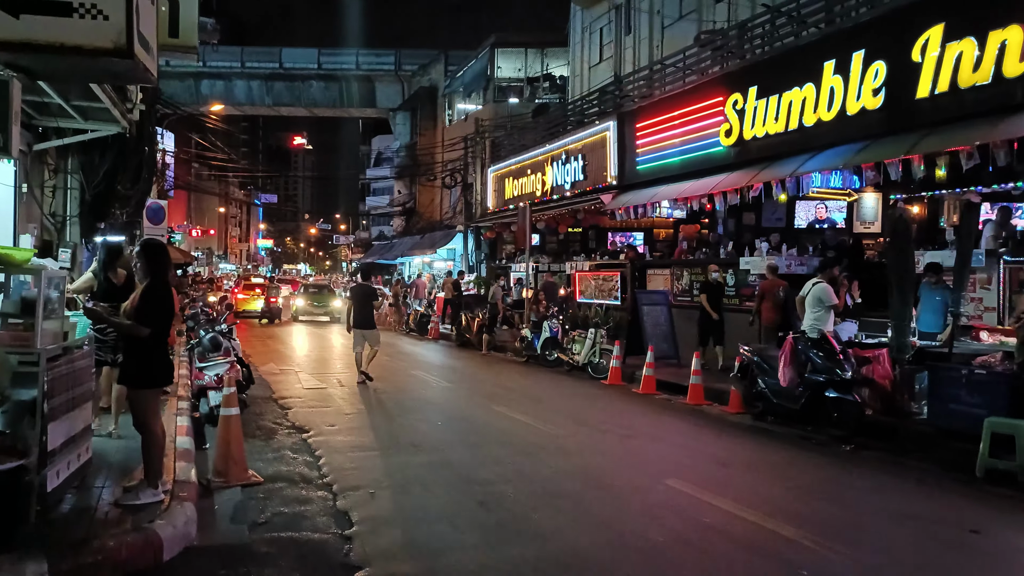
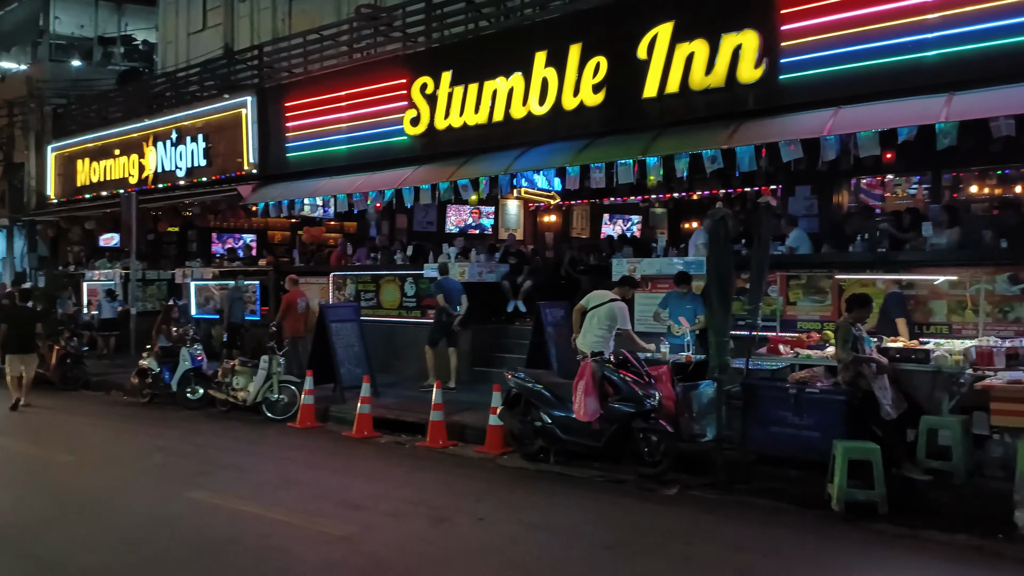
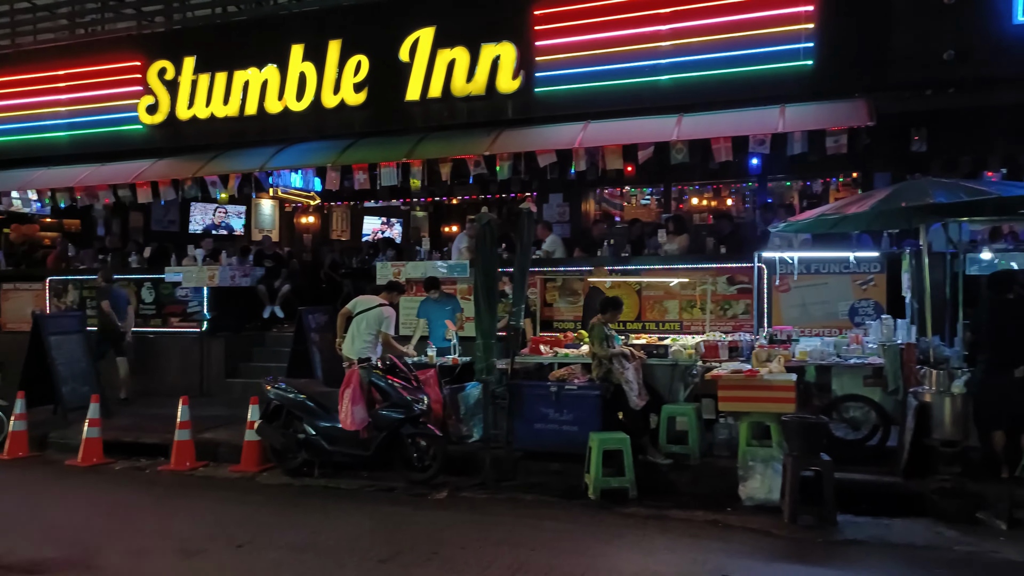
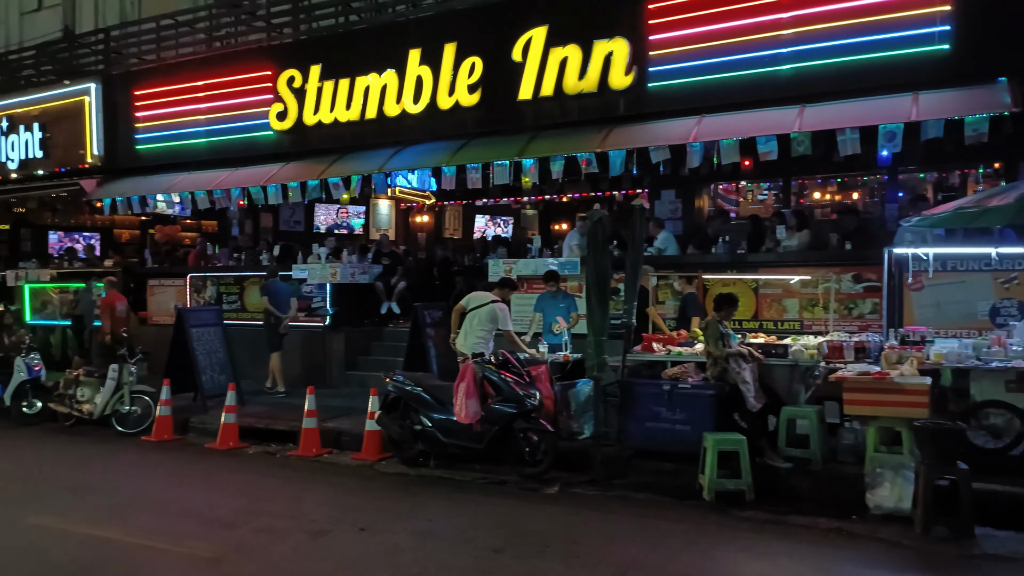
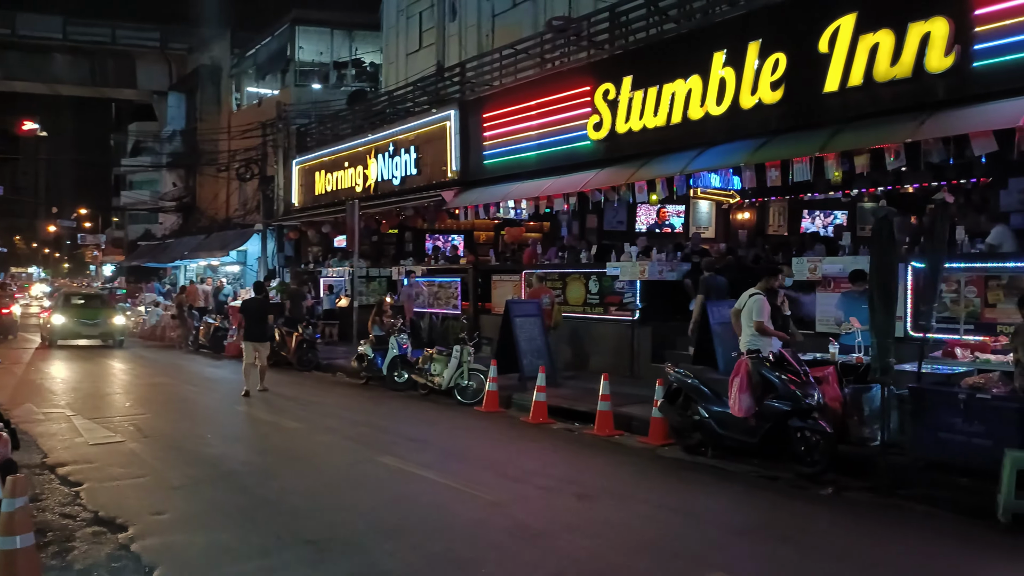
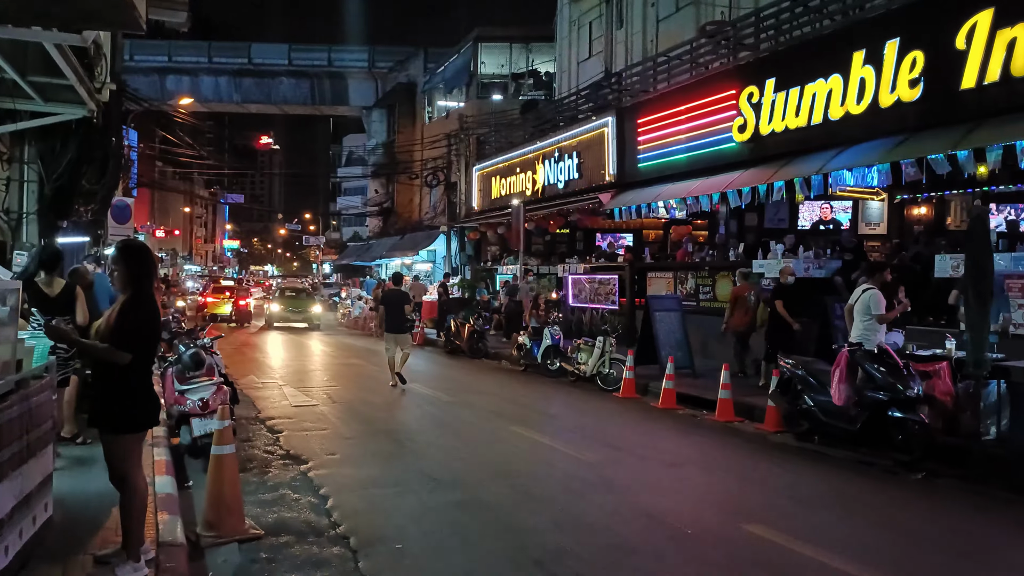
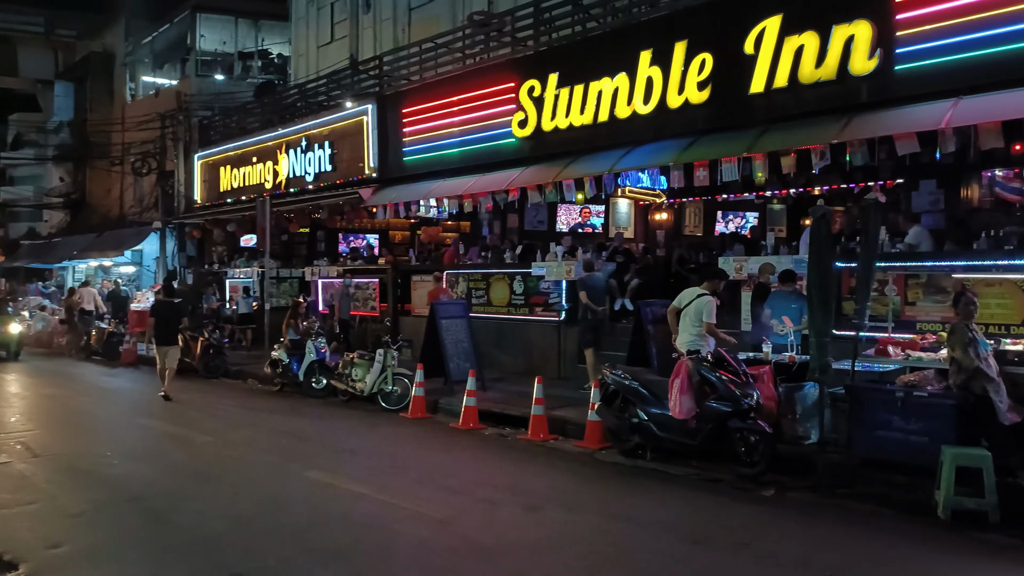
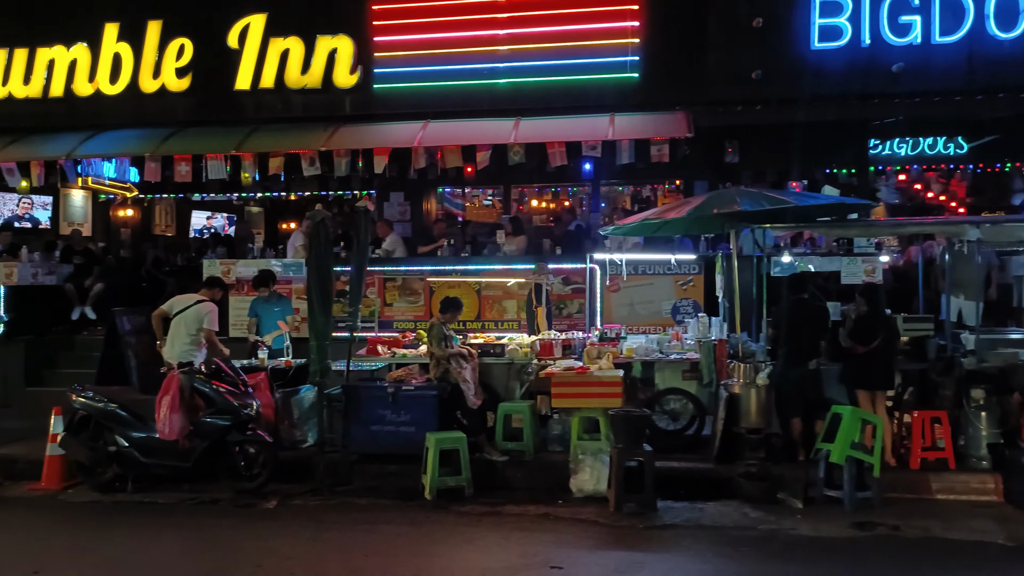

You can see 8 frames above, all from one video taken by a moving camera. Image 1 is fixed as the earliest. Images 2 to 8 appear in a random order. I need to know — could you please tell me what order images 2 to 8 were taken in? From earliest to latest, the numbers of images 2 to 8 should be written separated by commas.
6, 5, 7, 2, 4, 3, 8
